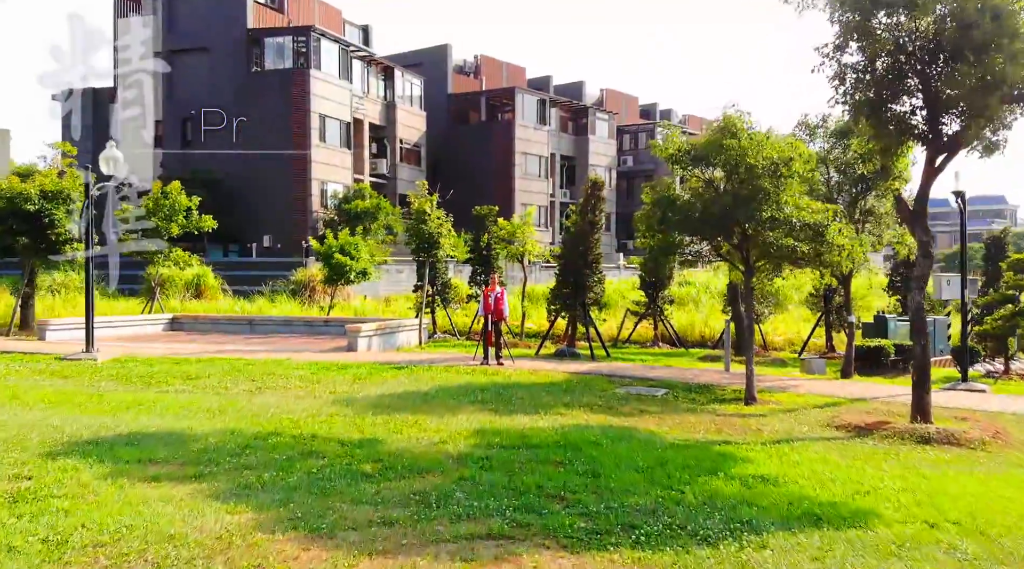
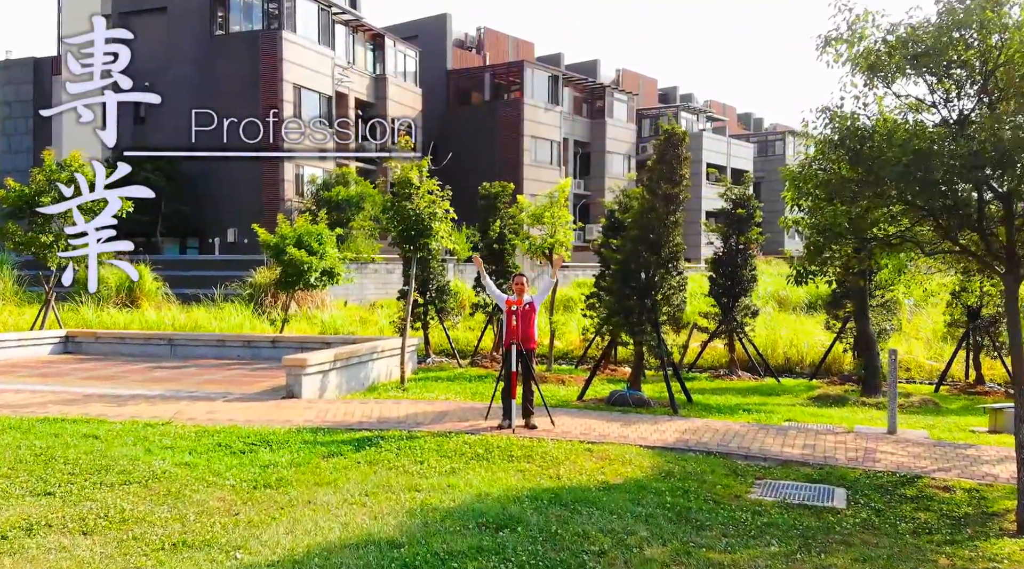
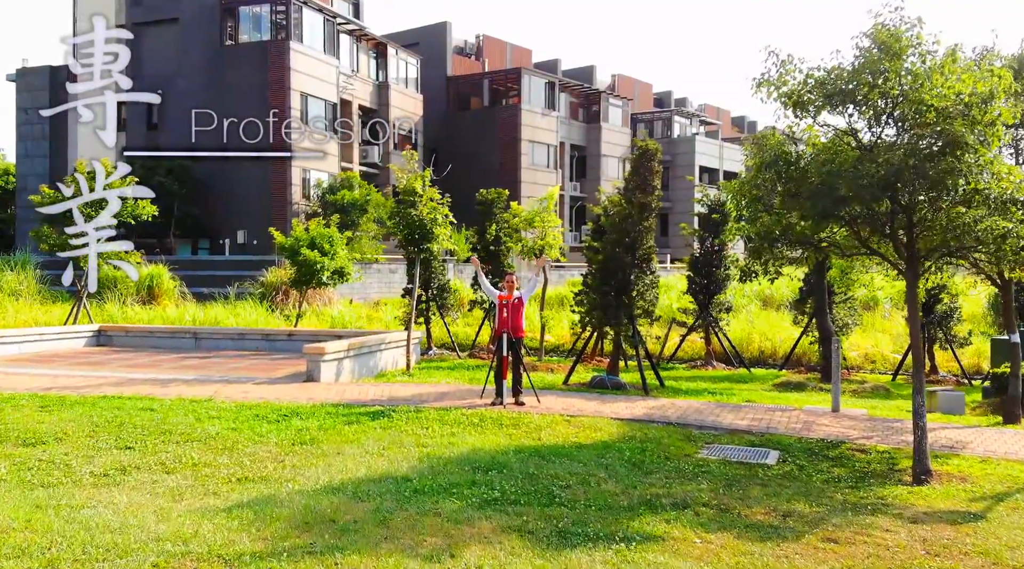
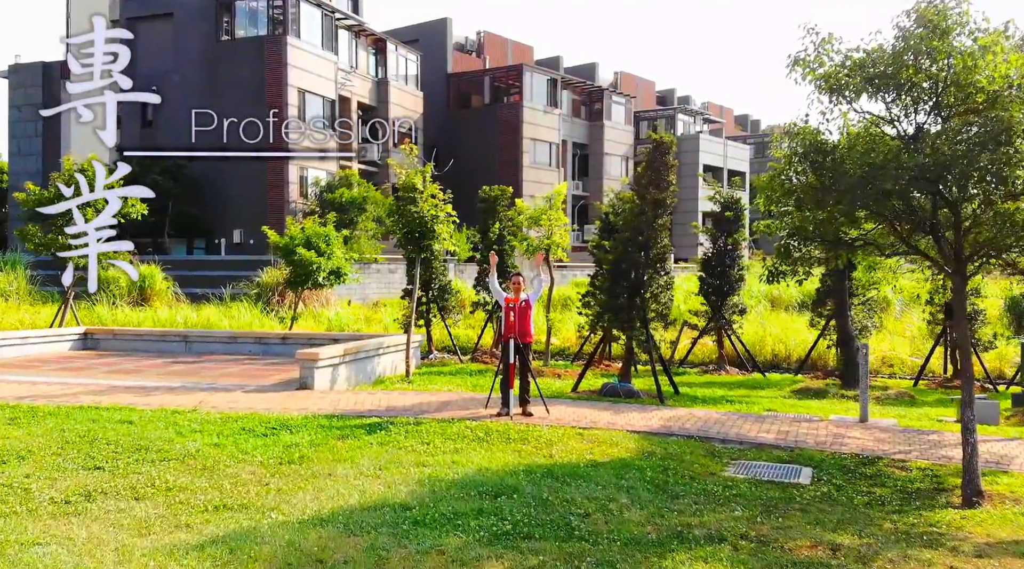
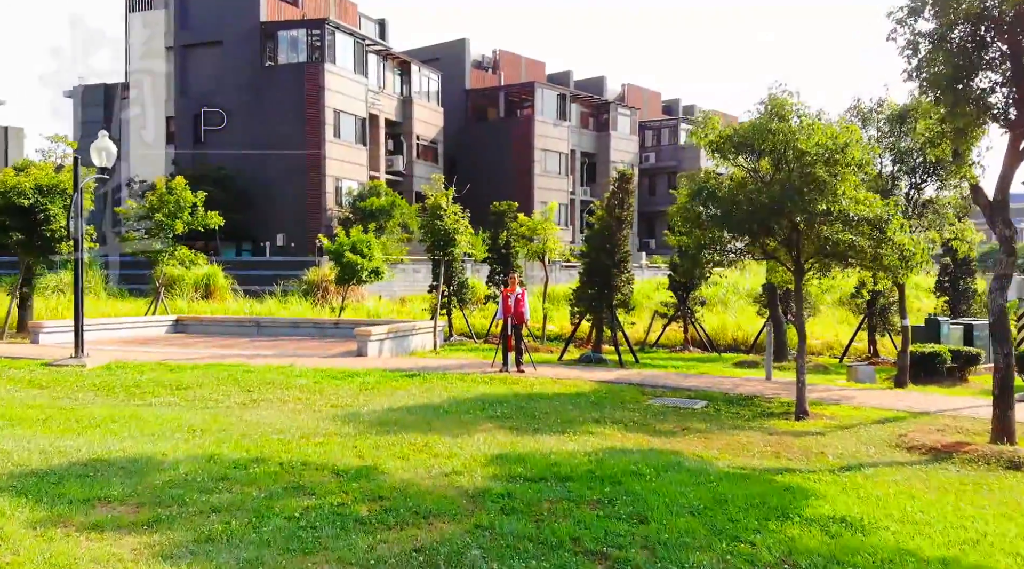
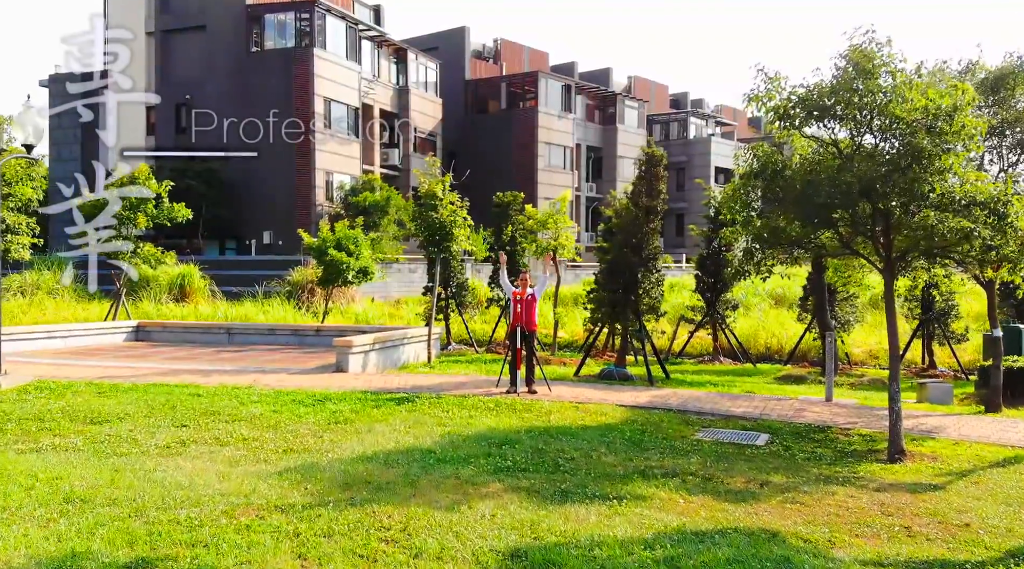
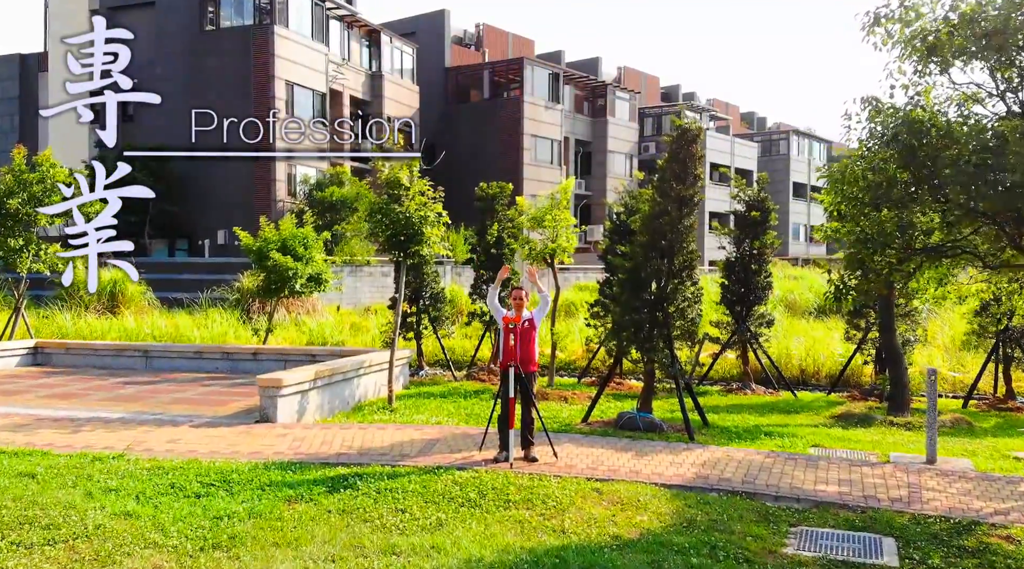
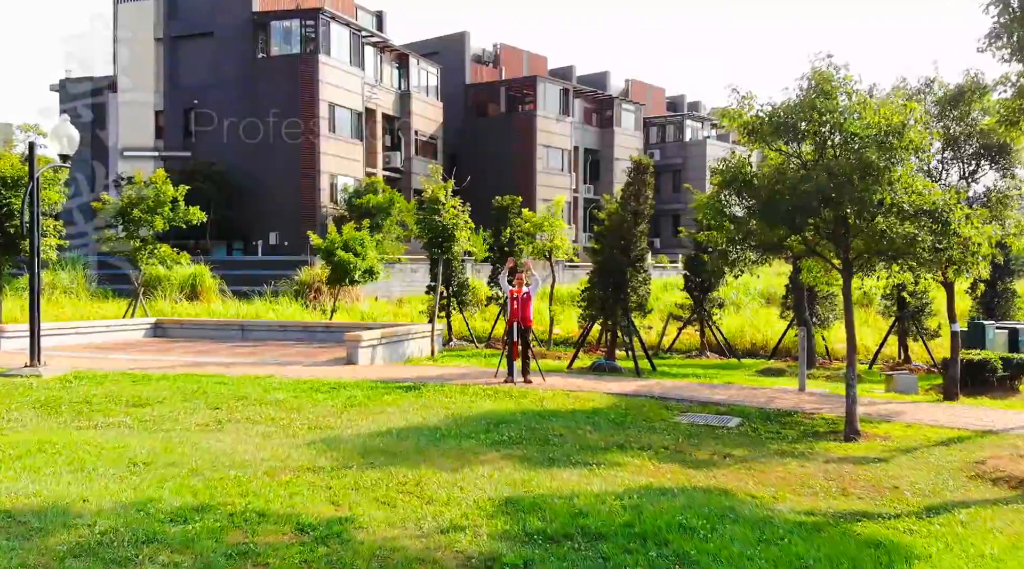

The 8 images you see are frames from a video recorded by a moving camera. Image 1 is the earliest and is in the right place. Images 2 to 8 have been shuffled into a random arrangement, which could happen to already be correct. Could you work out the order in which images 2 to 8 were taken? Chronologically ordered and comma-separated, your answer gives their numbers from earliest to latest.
5, 8, 6, 3, 4, 2, 7
